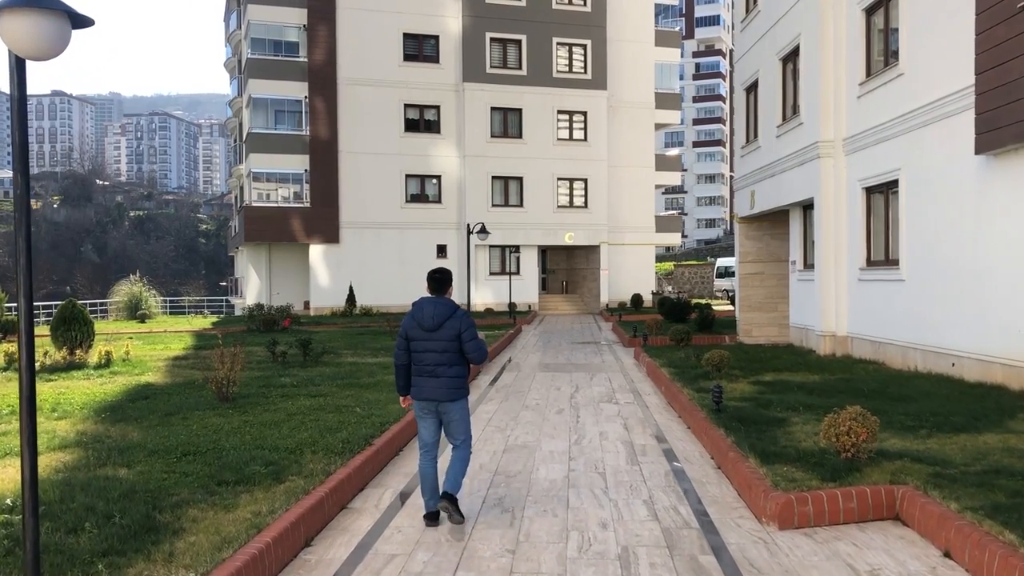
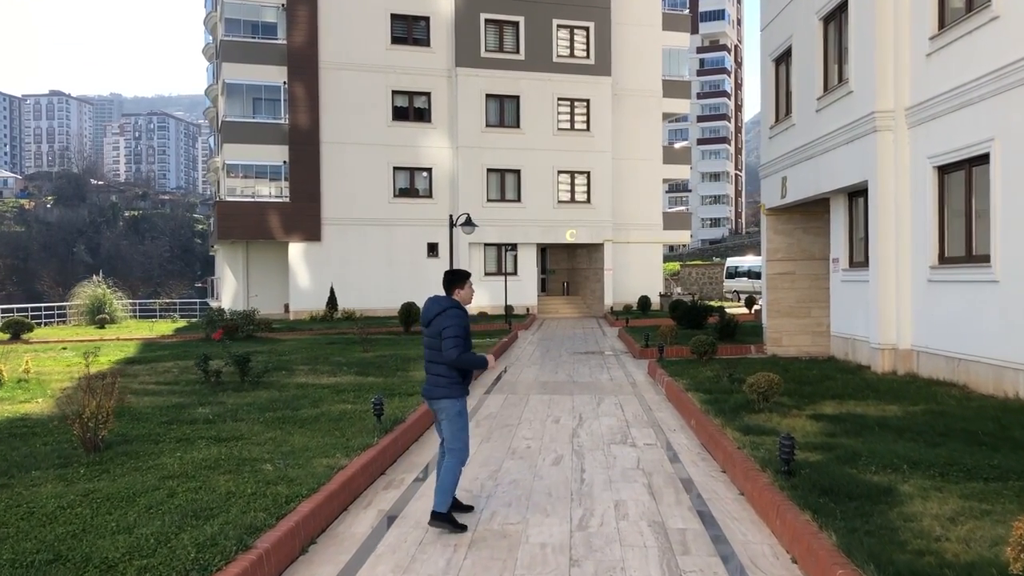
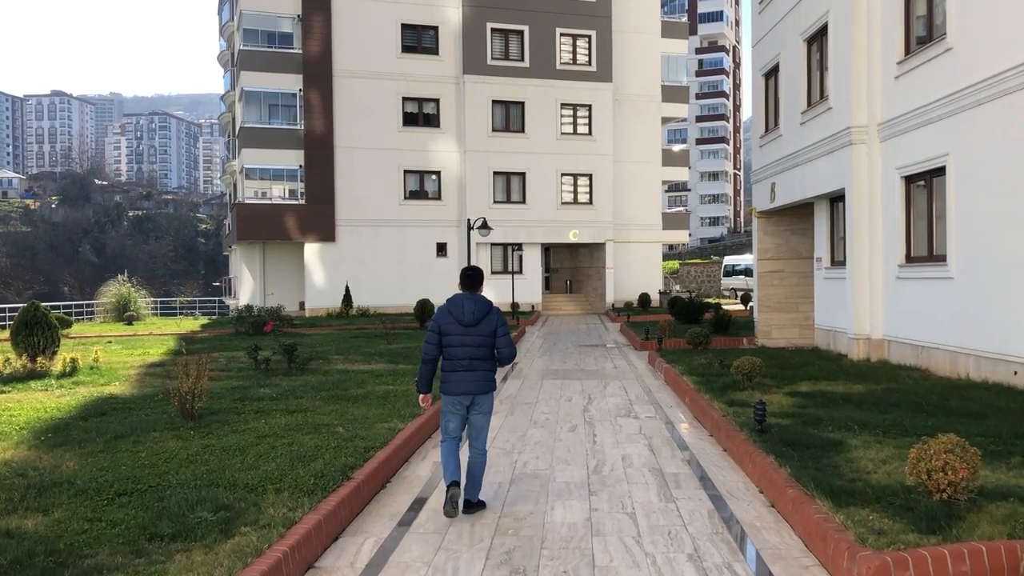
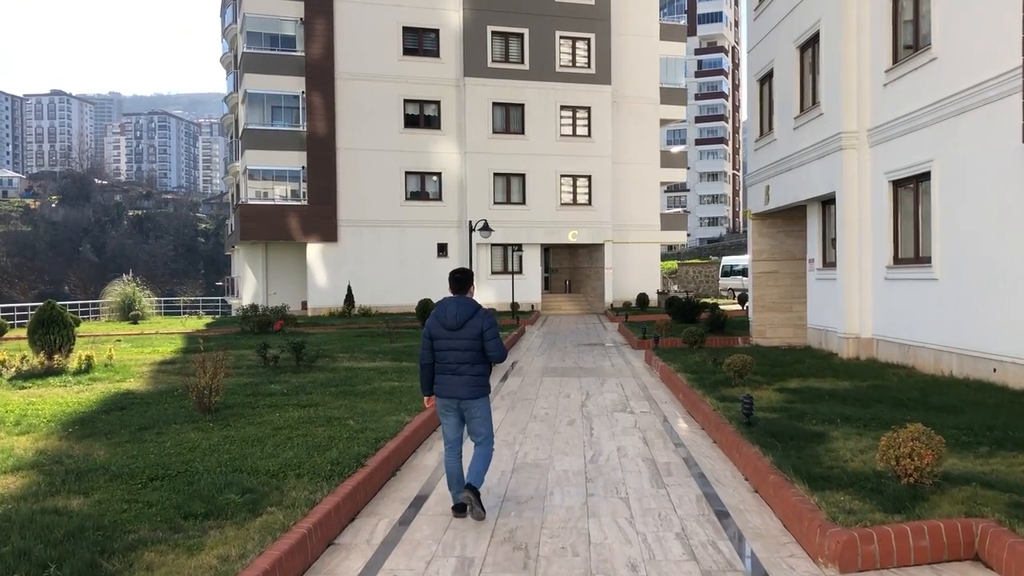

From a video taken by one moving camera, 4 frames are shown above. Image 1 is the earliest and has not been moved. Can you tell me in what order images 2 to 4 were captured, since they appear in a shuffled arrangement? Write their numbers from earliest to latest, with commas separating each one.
4, 3, 2
